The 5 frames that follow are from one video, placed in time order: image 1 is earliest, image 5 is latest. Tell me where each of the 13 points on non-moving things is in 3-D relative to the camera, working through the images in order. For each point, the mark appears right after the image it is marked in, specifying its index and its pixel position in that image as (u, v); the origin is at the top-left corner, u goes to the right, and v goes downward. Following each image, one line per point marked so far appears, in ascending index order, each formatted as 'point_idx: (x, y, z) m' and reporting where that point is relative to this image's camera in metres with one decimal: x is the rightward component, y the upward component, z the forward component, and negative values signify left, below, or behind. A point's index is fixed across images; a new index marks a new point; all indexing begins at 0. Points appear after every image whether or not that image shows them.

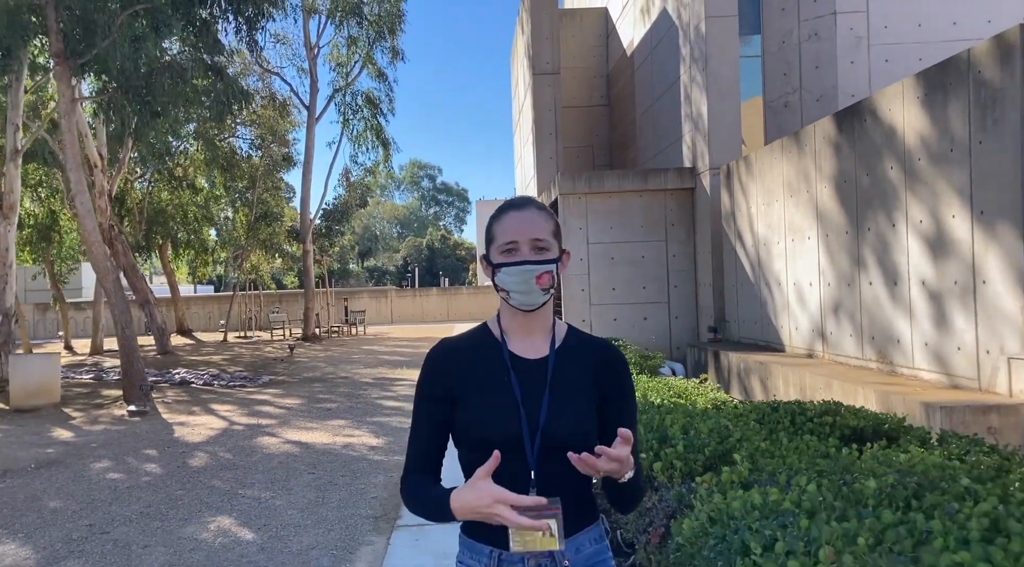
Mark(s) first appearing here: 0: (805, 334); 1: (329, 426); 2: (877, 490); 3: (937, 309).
0: (+4.1, -0.7, +8.8) m
1: (-2.1, -1.7, +7.5) m
2: (+1.4, -0.8, +2.4) m
3: (+4.2, -0.2, +6.3) m
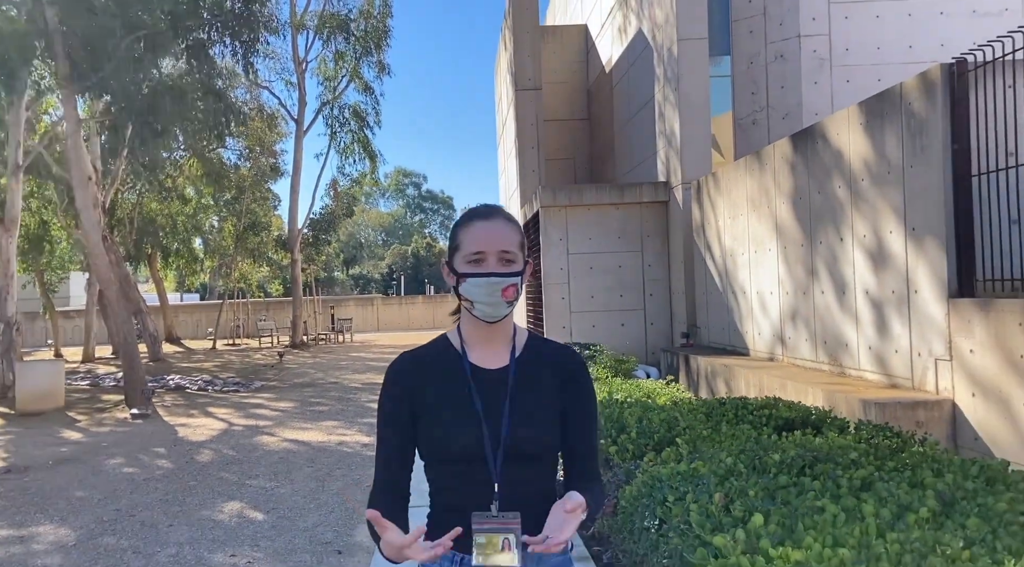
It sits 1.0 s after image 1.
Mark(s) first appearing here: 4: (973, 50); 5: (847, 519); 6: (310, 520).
0: (+3.8, -0.8, +9.5) m
1: (-2.4, -1.8, +8.0) m
2: (+1.3, -0.9, +3.1) m
3: (+4.0, -0.3, +7.0) m
4: (+4.2, +2.1, +5.8) m
5: (+1.2, -0.8, +2.2) m
6: (-1.4, -1.6, +4.4) m
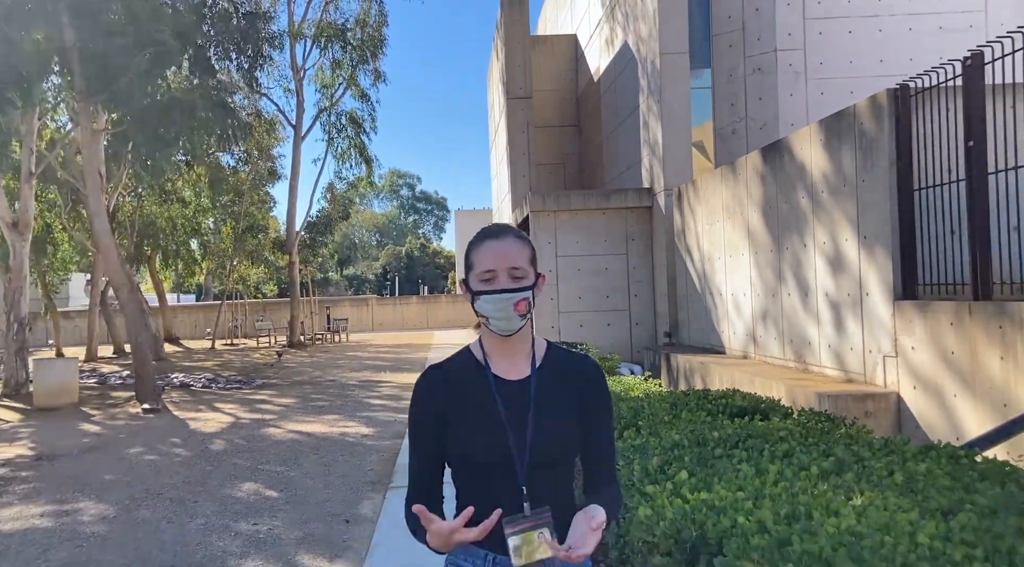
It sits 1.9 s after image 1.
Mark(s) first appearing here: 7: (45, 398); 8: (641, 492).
0: (+3.6, -0.9, +10.1) m
1: (-2.5, -1.8, +8.6) m
2: (+1.2, -0.9, +3.7) m
3: (+3.9, -0.4, +7.6) m
4: (+4.1, +2.1, +6.5) m
5: (+1.1, -0.8, +2.8) m
6: (-1.5, -1.7, +4.9) m
7: (-7.4, -1.8, +10.1) m
8: (+0.6, -0.9, +2.7) m
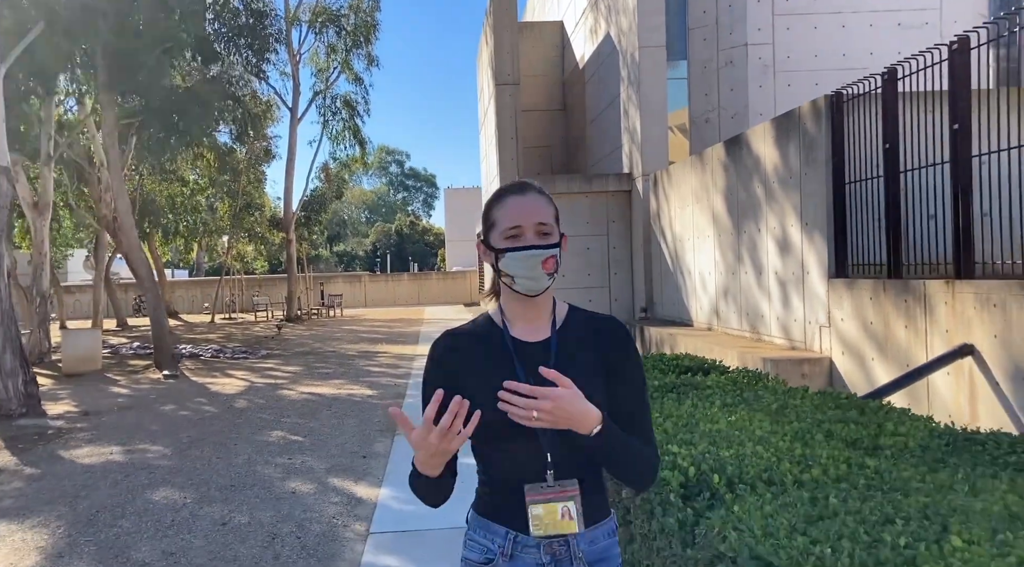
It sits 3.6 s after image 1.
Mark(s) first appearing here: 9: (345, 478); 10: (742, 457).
0: (+3.4, -0.5, +11.2) m
1: (-2.7, -1.5, +9.6) m
2: (+1.1, -0.8, +4.7) m
3: (+3.7, -0.1, +8.7) m
4: (+4.0, +2.3, +7.5) m
5: (+1.0, -0.7, +3.8) m
6: (-1.6, -1.5, +6.0) m
7: (-7.7, -1.4, +11.0) m
8: (+0.5, -0.8, +3.8) m
9: (-1.3, -1.5, +4.9) m
10: (+1.0, -0.7, +2.6) m
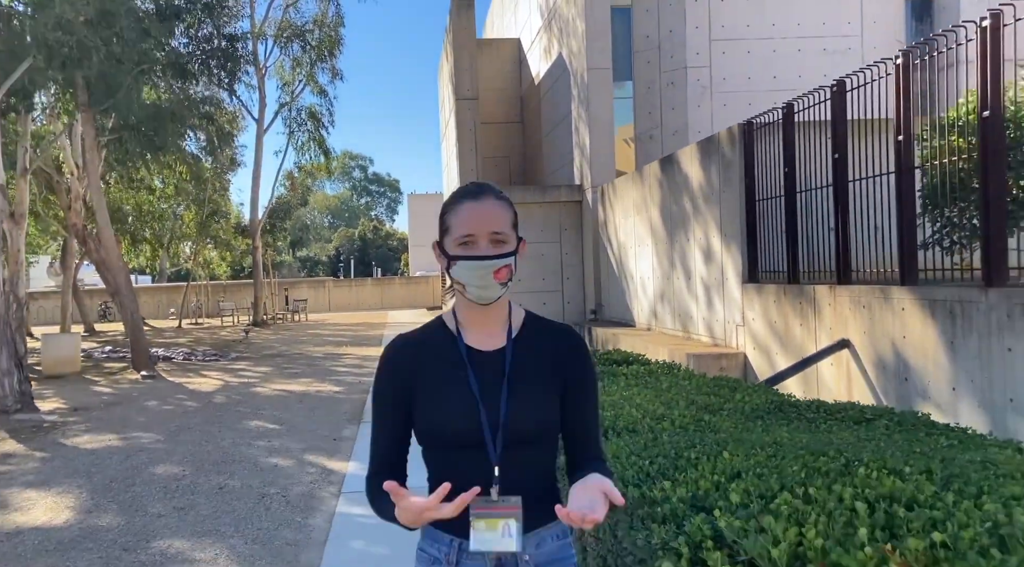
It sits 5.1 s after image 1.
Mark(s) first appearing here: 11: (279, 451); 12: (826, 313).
0: (+2.6, -0.6, +12.3) m
1: (-3.4, -1.6, +10.3) m
2: (+0.6, -0.8, +5.7) m
3: (+3.0, -0.2, +9.8) m
4: (+3.3, +2.3, +8.6) m
5: (+0.6, -0.8, +4.8) m
6: (-2.1, -1.5, +6.8) m
7: (-8.5, -1.5, +11.5) m
8: (+0.1, -0.8, +4.7) m
9: (-1.7, -1.6, +5.7) m
10: (+0.6, -0.8, +3.6) m
11: (-2.2, -1.5, +5.9) m
12: (+3.5, -0.3, +7.1) m
